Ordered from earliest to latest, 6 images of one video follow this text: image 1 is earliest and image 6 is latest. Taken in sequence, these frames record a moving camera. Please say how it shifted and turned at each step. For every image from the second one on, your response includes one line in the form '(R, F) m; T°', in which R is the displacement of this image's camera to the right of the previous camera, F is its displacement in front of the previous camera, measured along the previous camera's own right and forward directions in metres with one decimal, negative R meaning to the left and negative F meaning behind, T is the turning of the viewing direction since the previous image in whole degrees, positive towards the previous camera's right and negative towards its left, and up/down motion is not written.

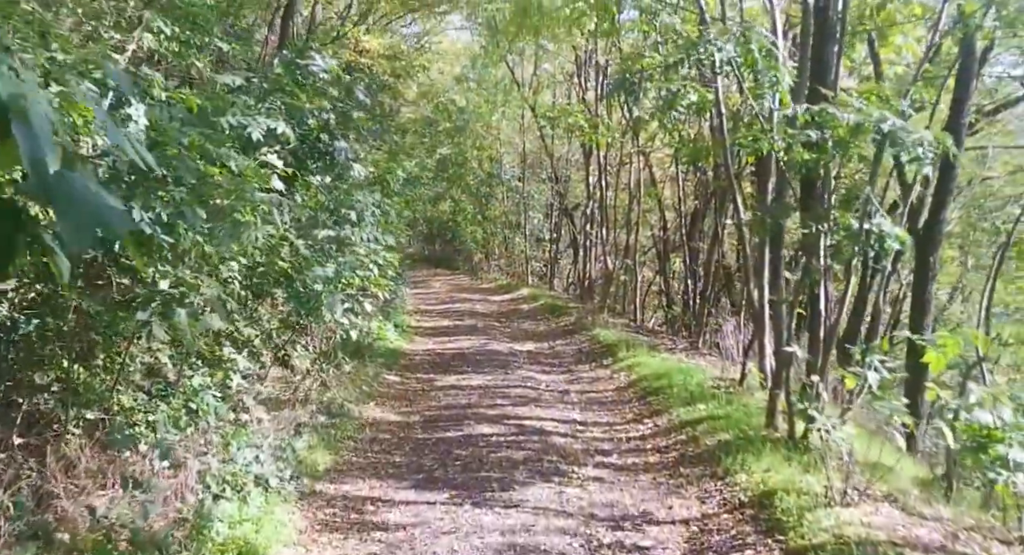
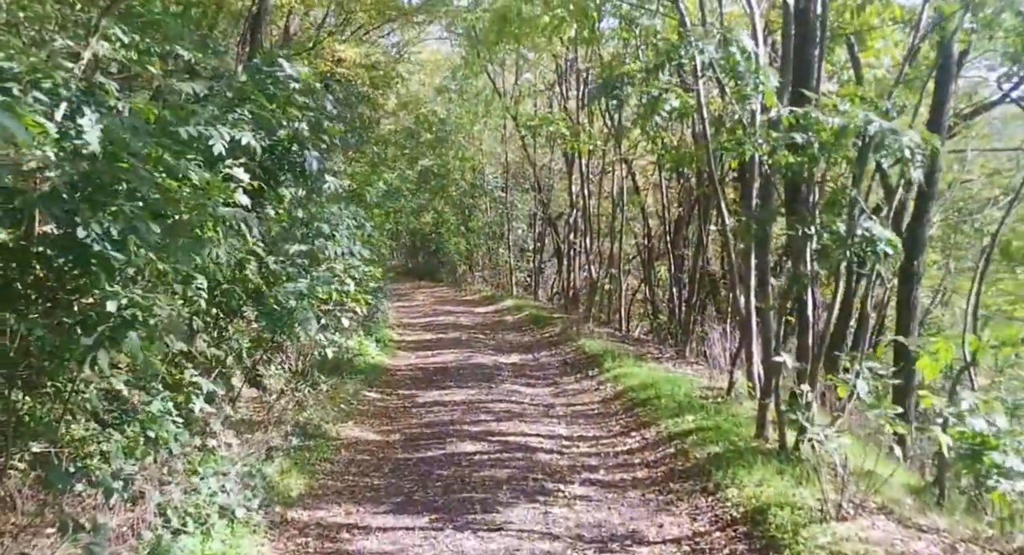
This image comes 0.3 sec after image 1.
(+0.1, +0.3) m; +1°
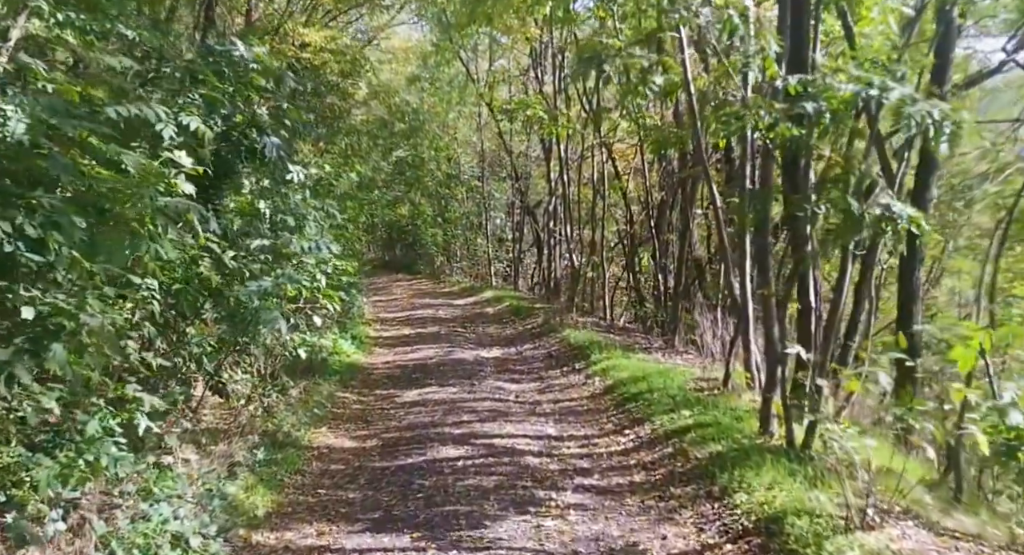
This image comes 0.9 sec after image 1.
(0.0, +0.8) m; +1°
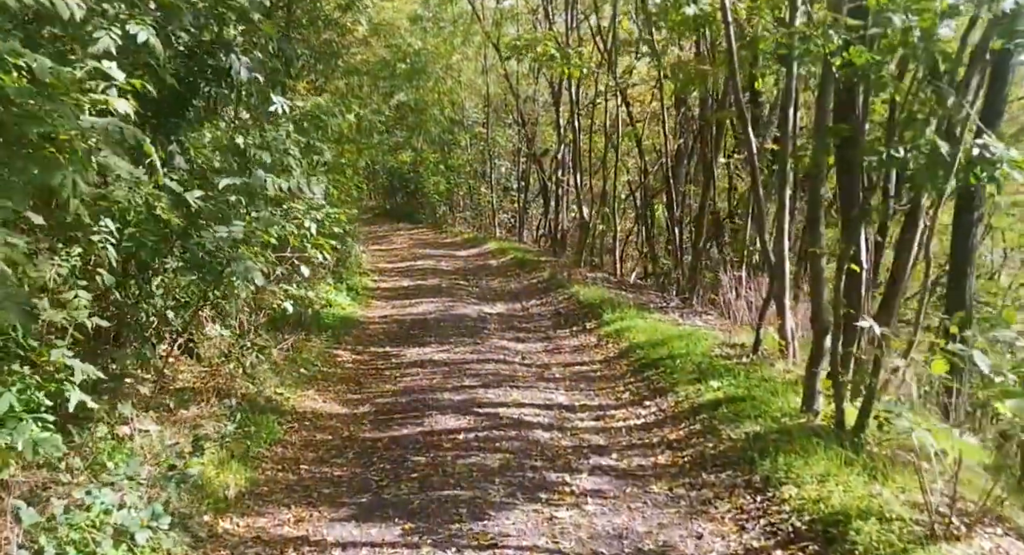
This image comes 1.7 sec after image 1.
(-0.1, +1.2) m; 0°
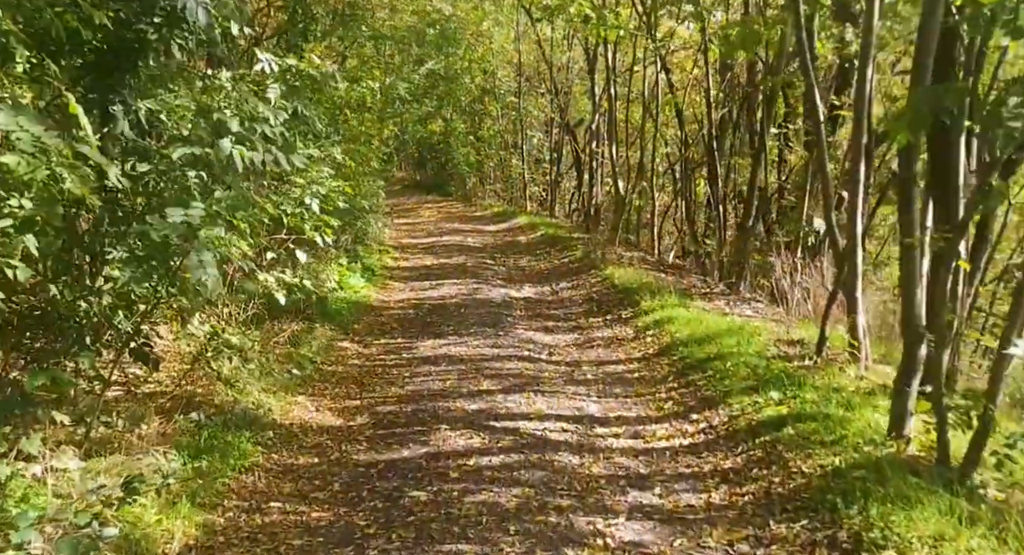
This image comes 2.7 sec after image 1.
(+0.1, +1.5) m; -2°
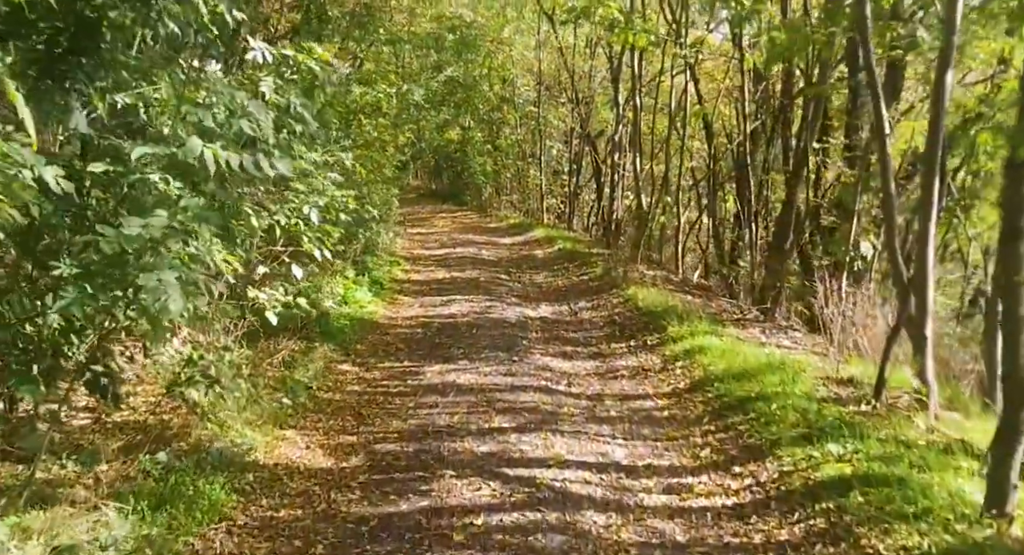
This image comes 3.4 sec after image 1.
(-0.1, +1.1) m; -1°
